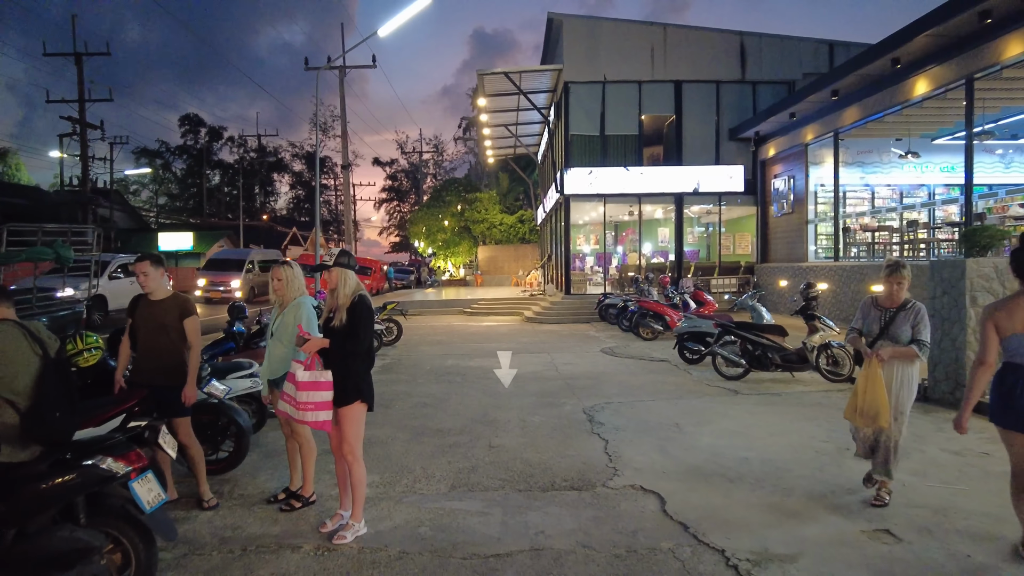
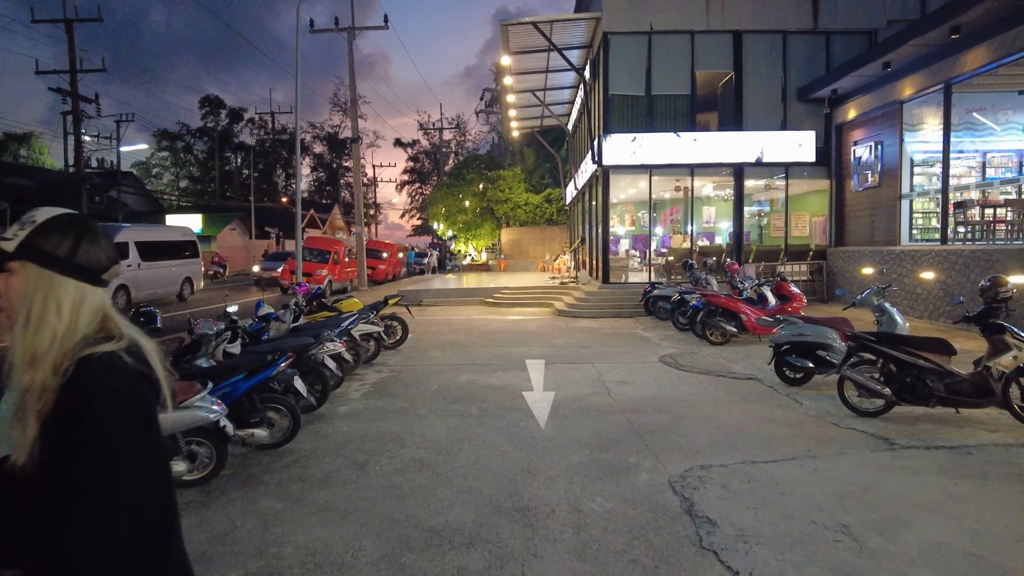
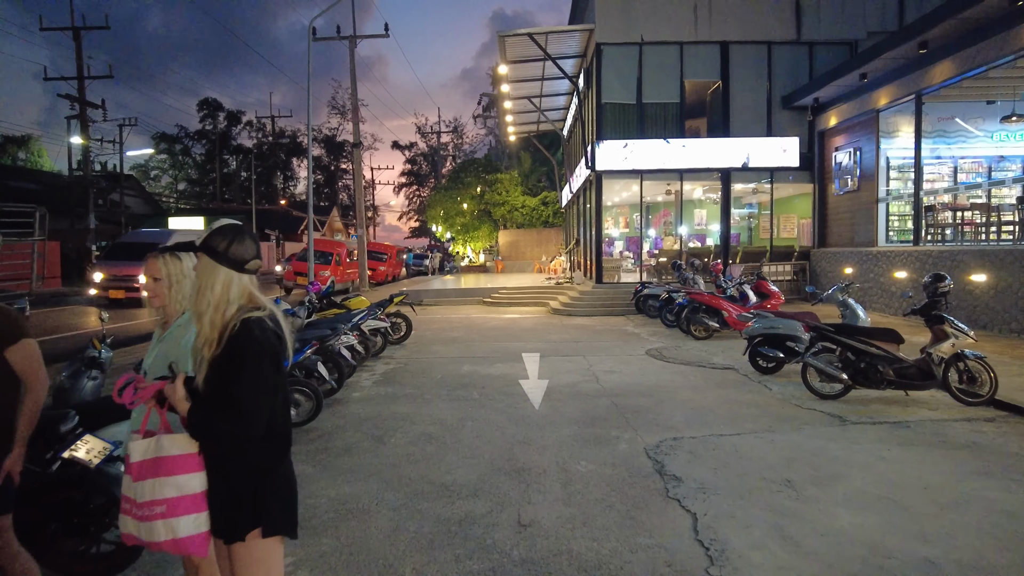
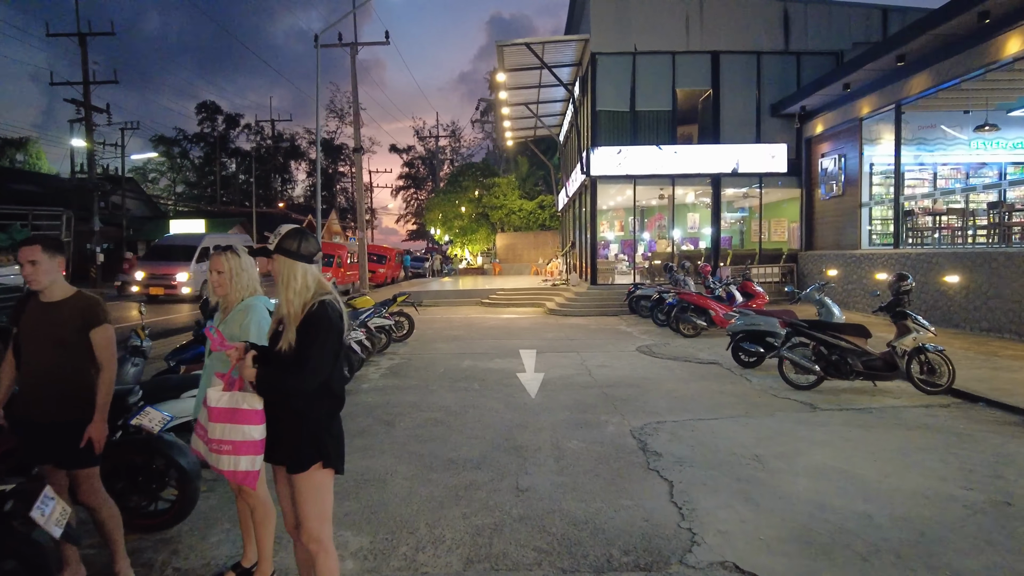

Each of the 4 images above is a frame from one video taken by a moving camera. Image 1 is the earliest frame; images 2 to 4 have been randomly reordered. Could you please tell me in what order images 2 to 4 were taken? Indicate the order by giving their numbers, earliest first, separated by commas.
4, 3, 2
